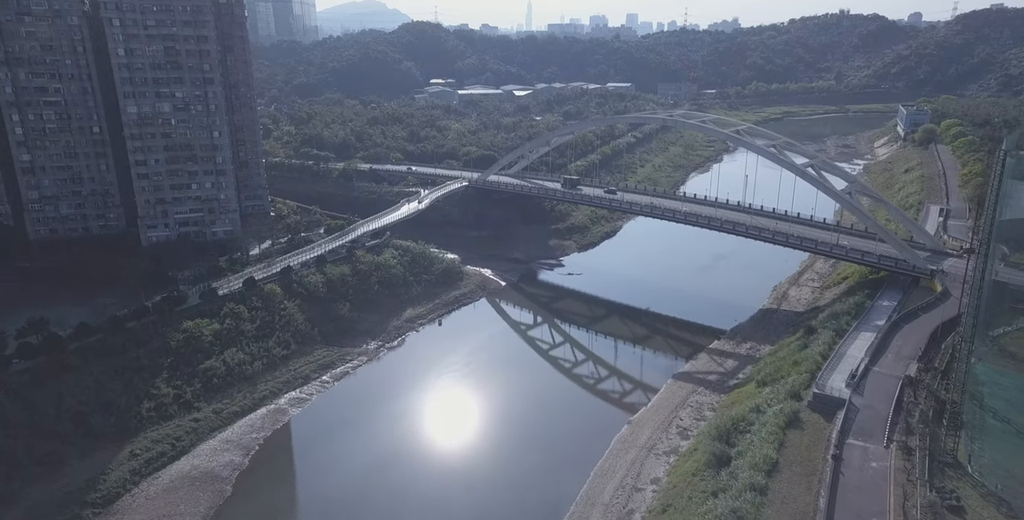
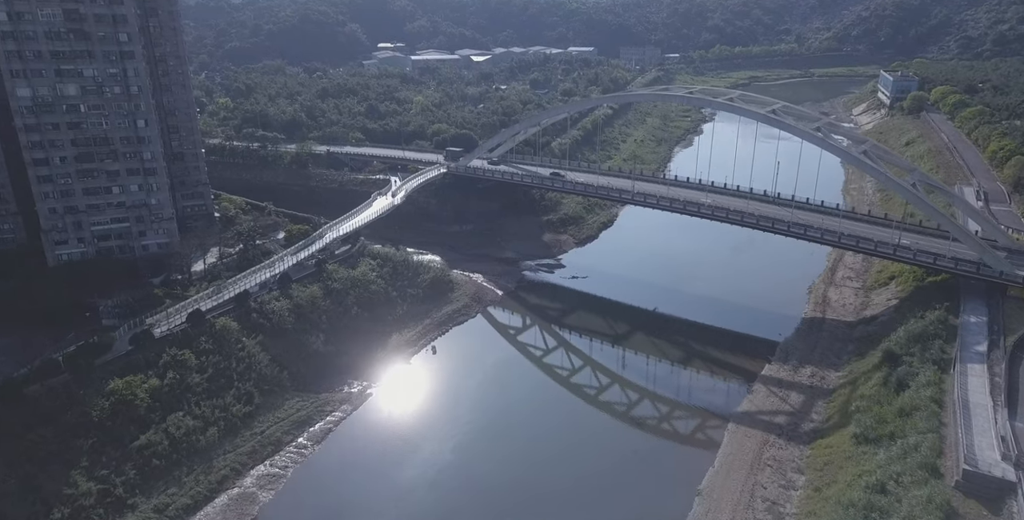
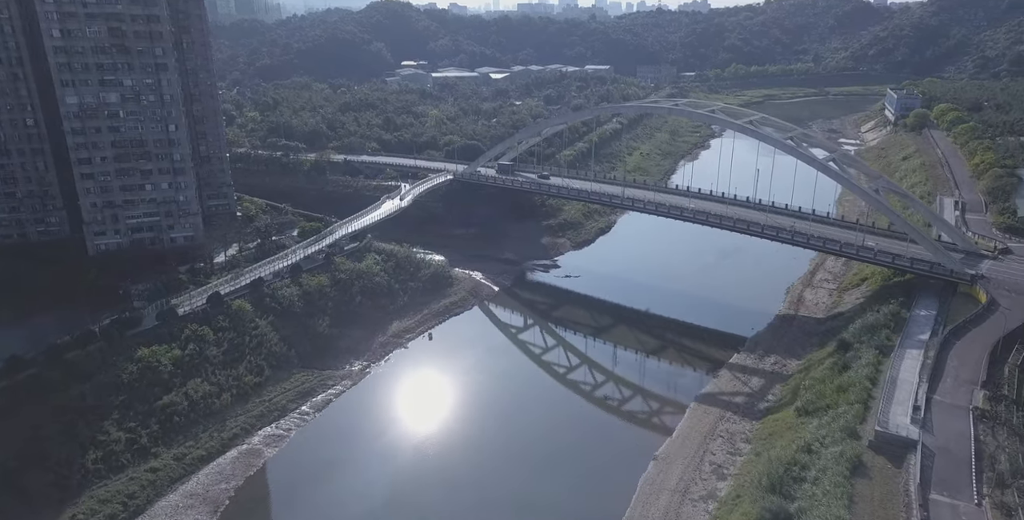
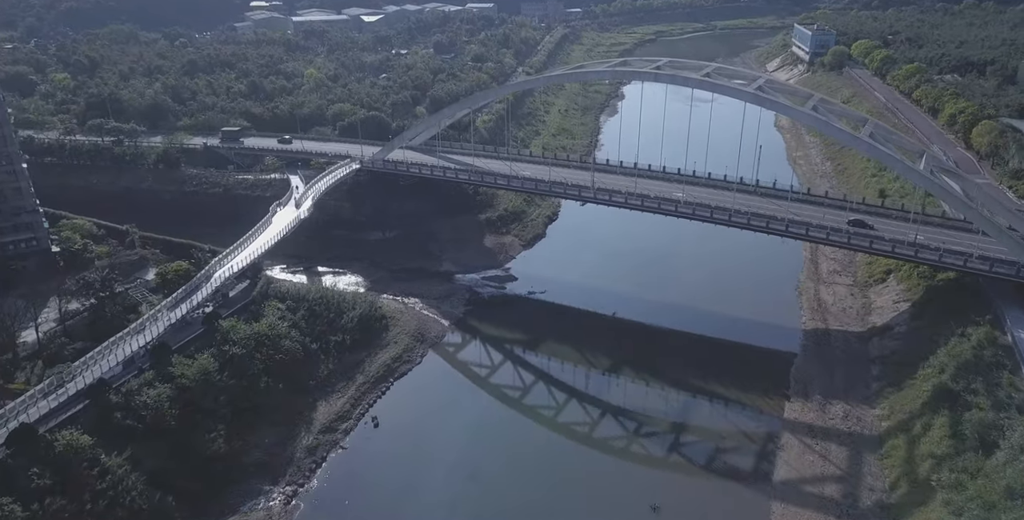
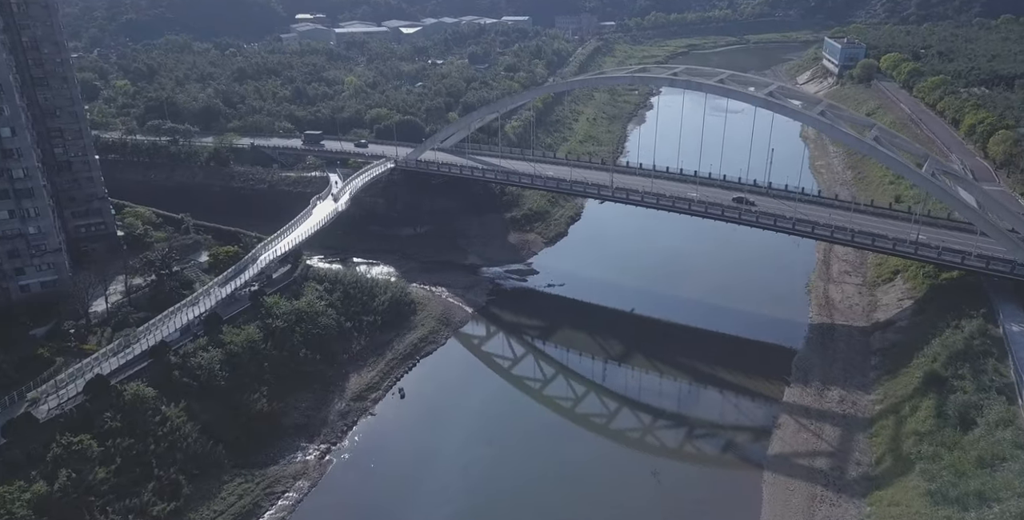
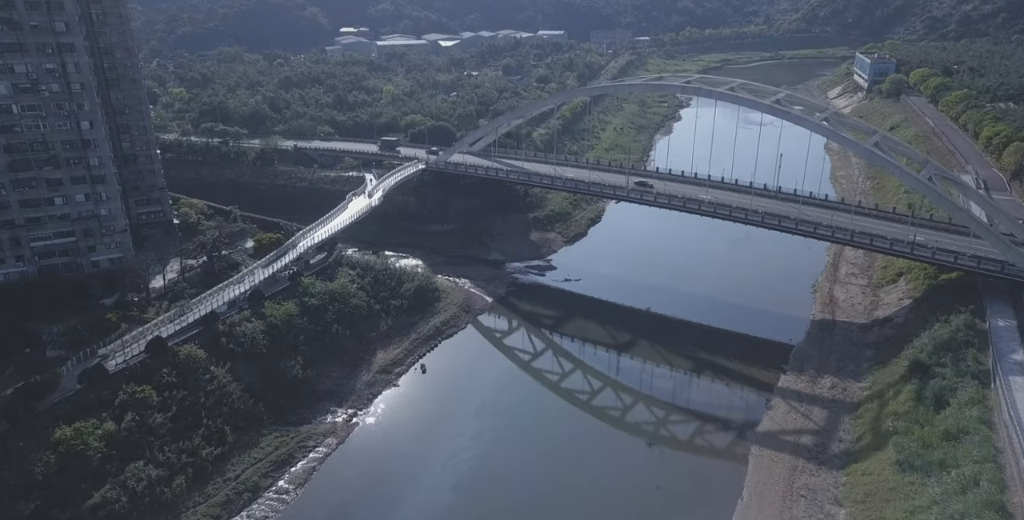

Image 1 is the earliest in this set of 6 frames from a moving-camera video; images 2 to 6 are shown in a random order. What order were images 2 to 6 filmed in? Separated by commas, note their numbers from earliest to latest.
3, 2, 6, 5, 4
